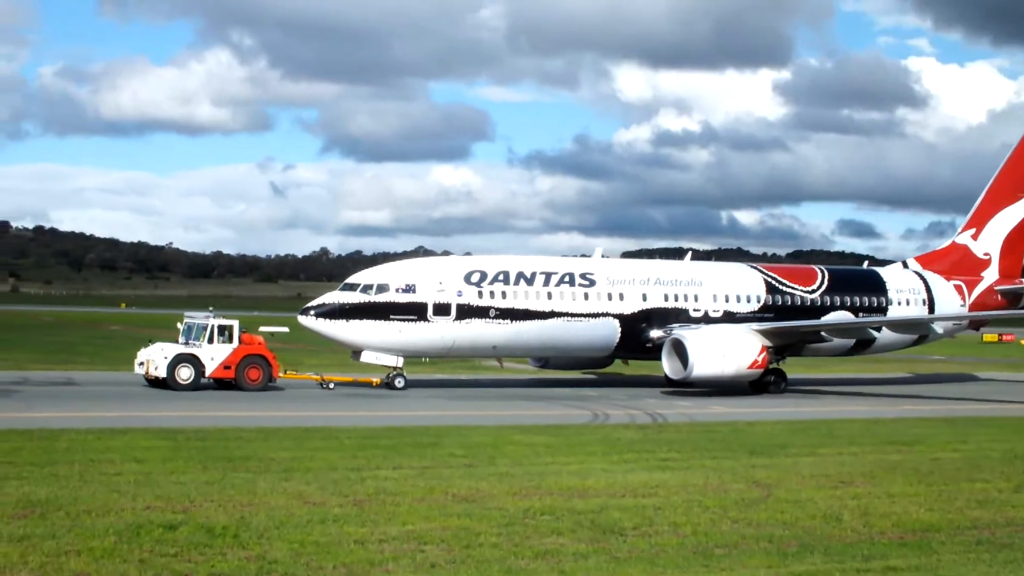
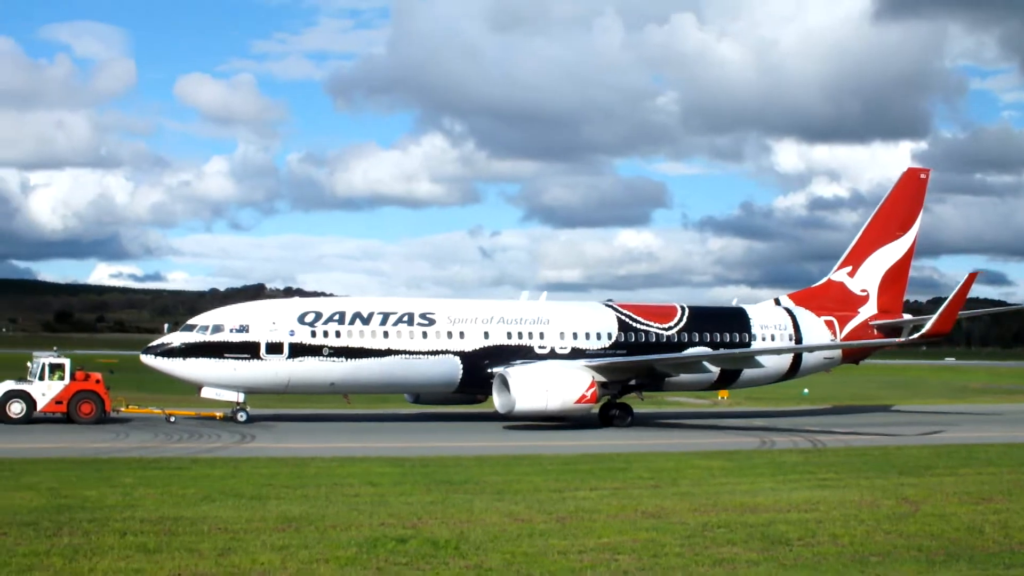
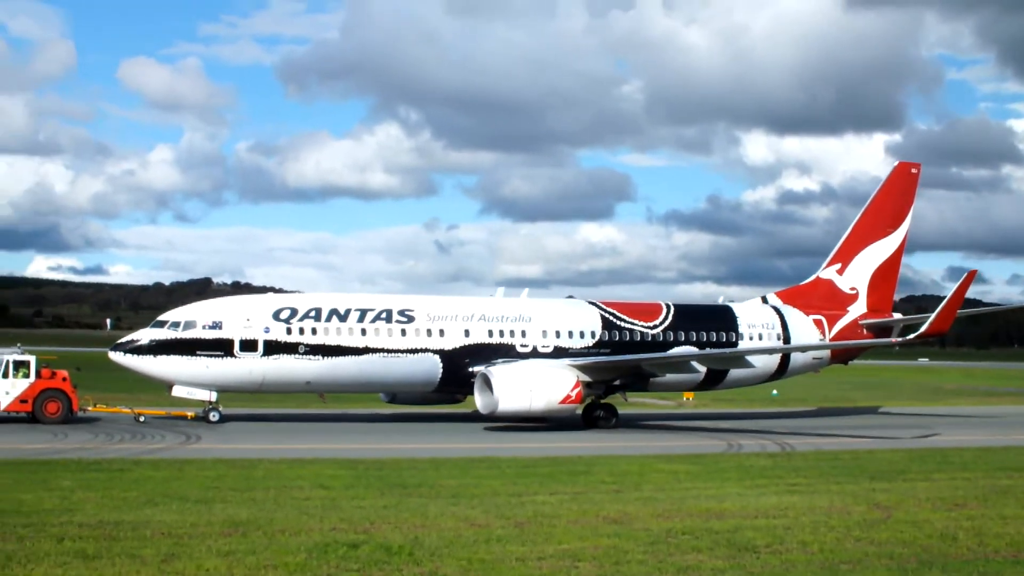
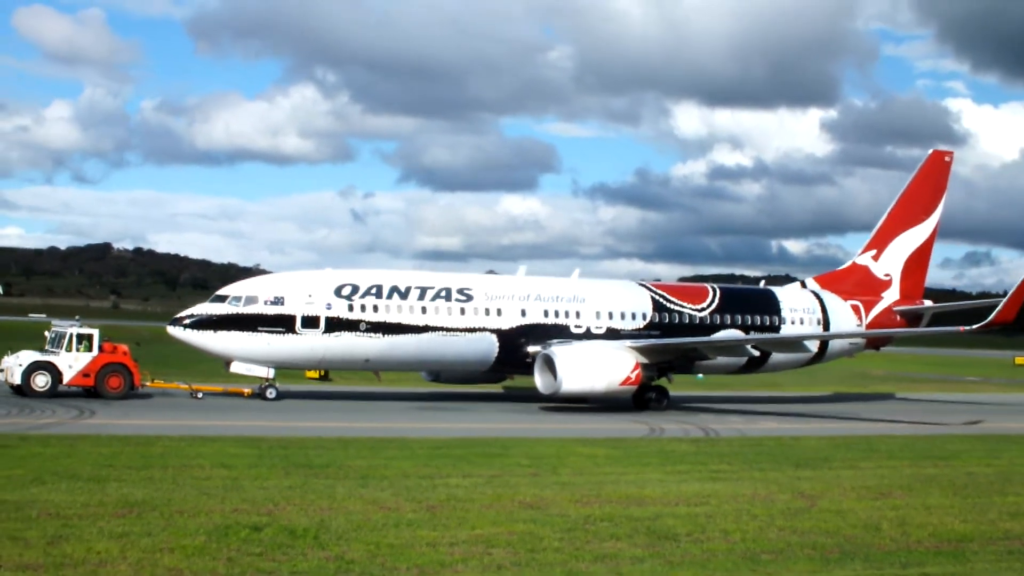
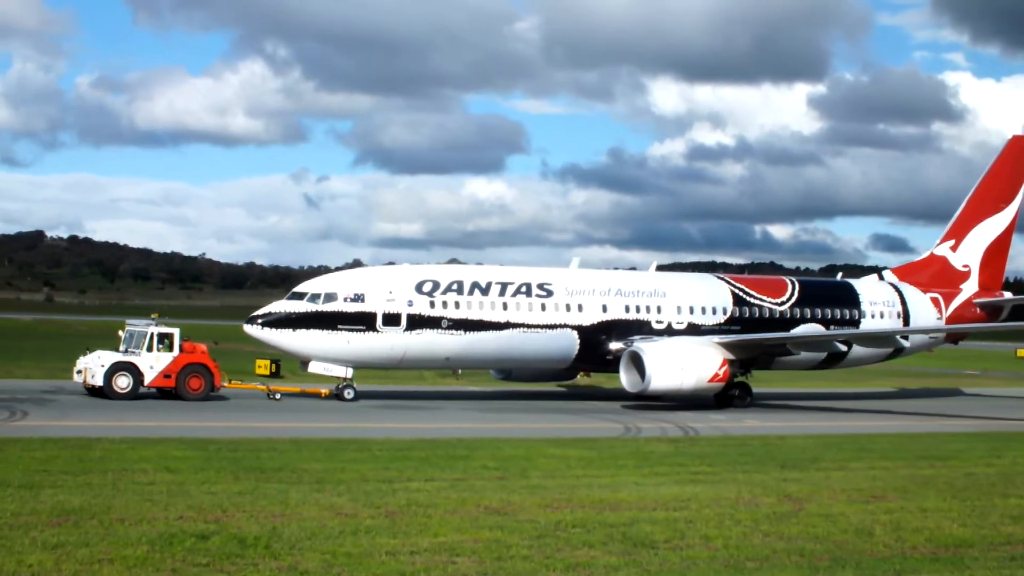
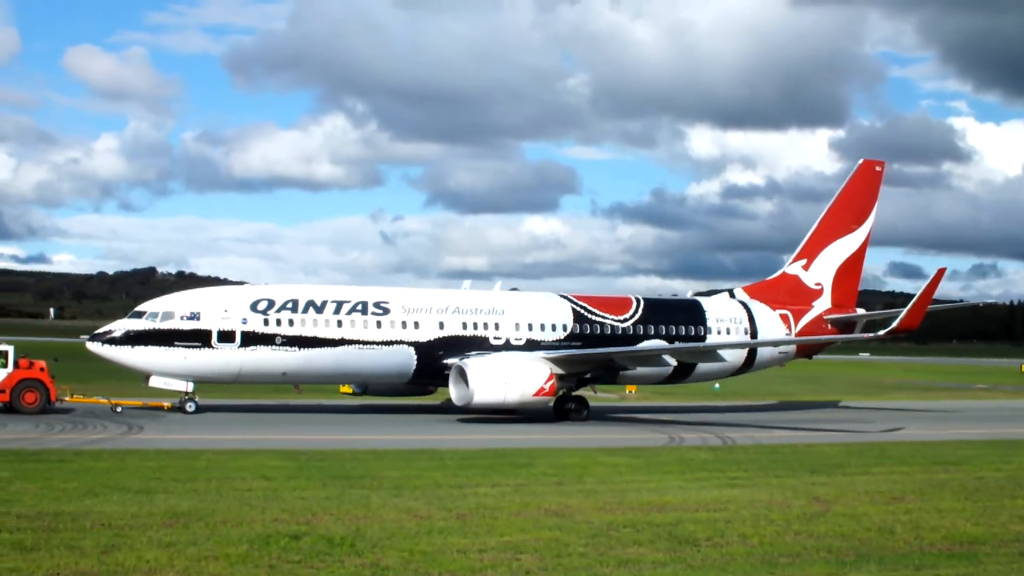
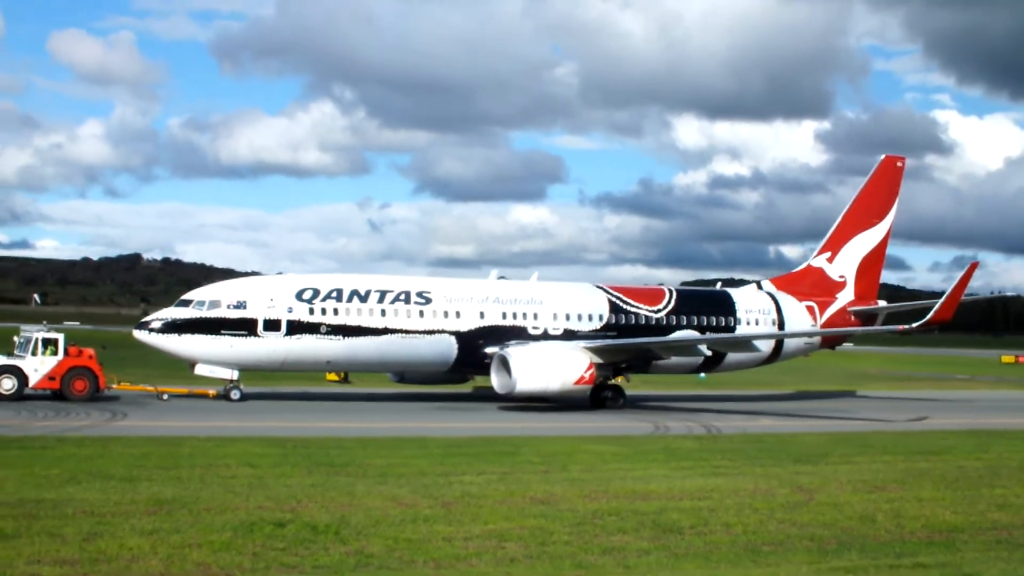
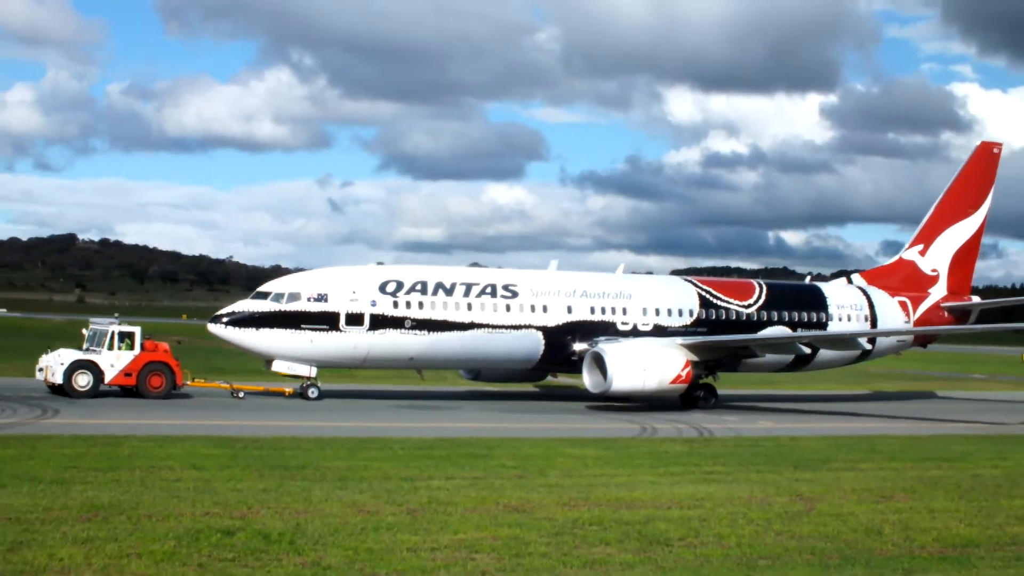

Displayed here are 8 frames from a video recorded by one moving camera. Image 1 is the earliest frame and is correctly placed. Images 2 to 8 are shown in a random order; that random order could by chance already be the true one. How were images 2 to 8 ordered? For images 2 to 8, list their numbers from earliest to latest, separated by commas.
5, 8, 4, 7, 6, 3, 2
